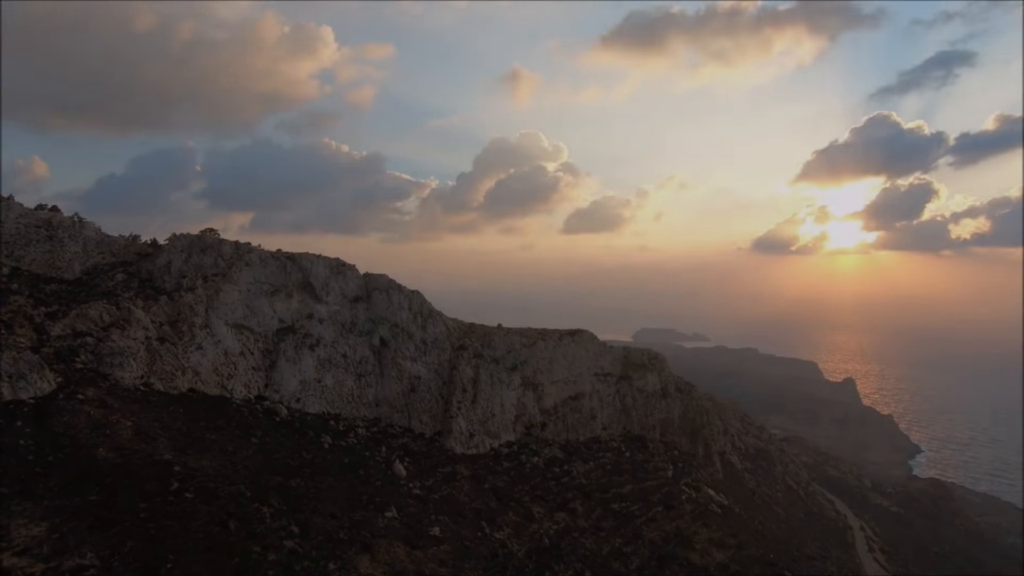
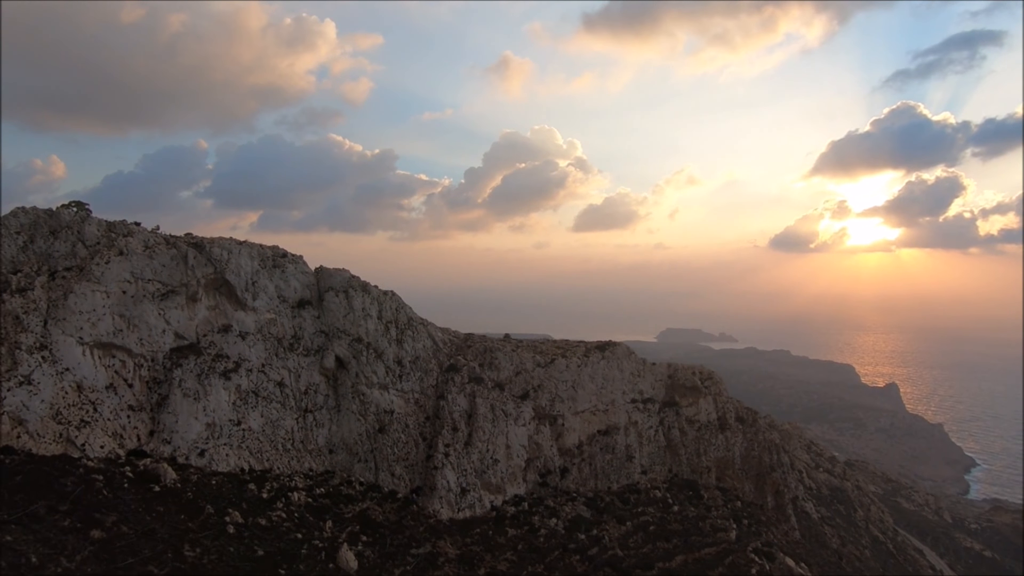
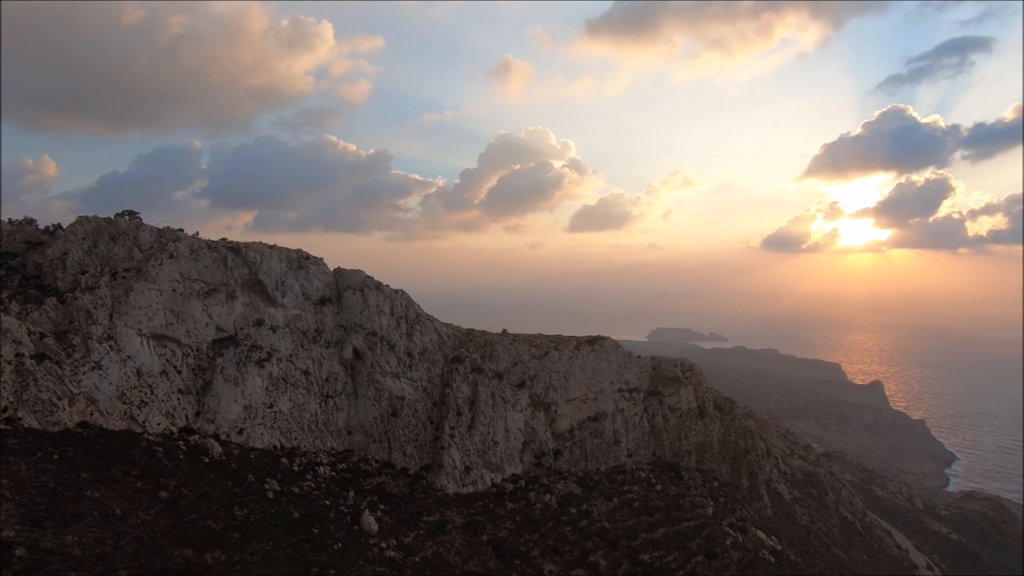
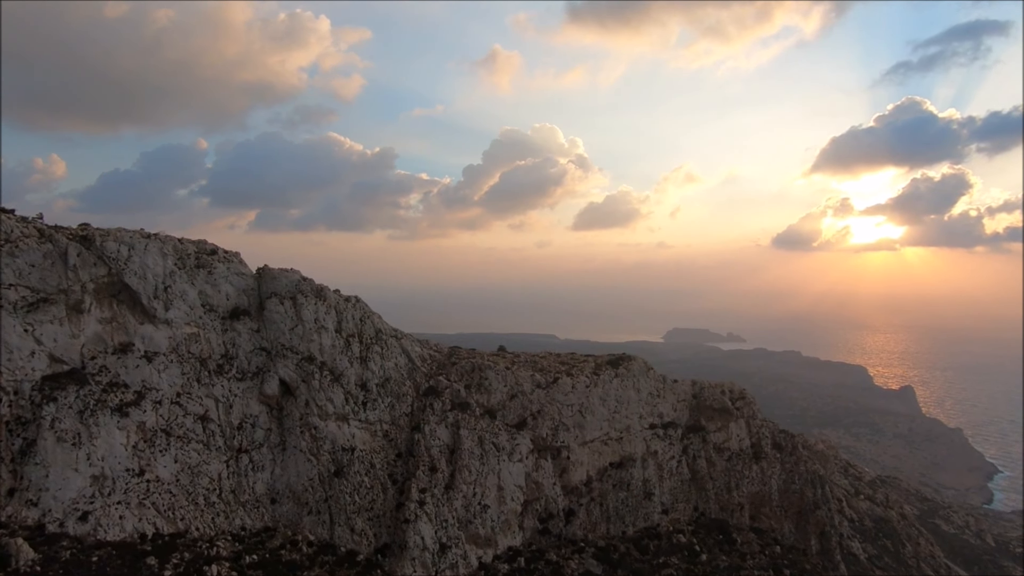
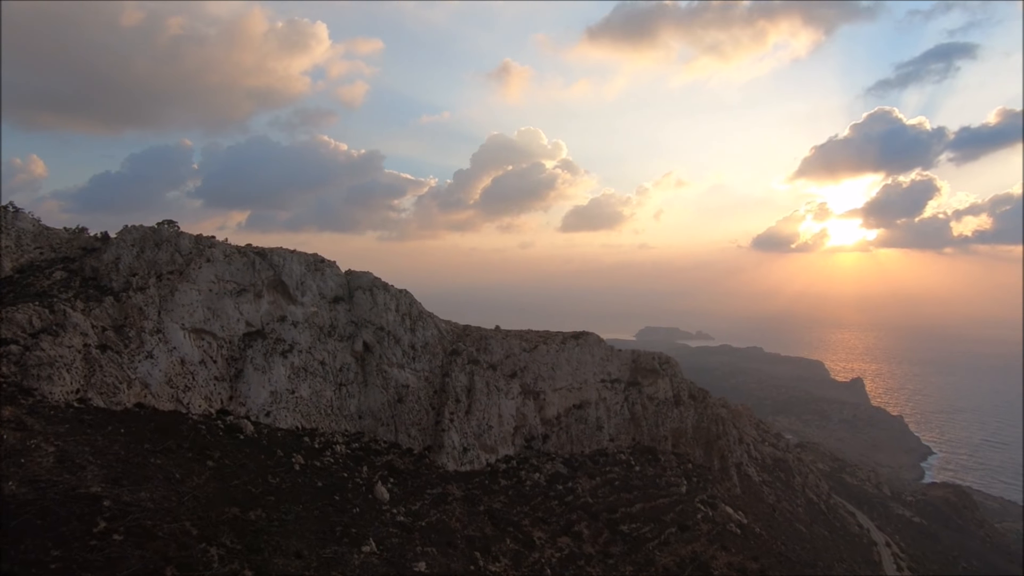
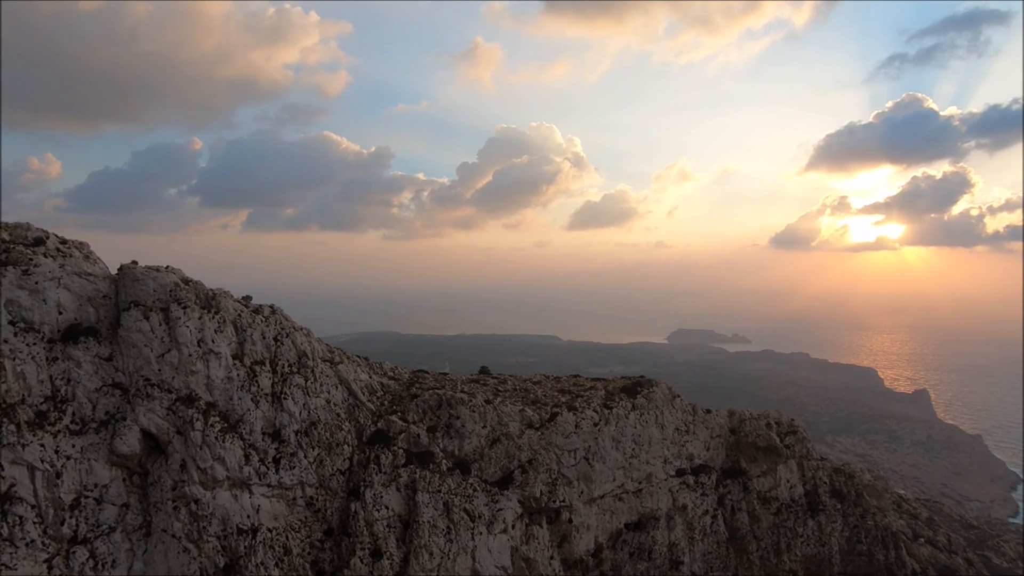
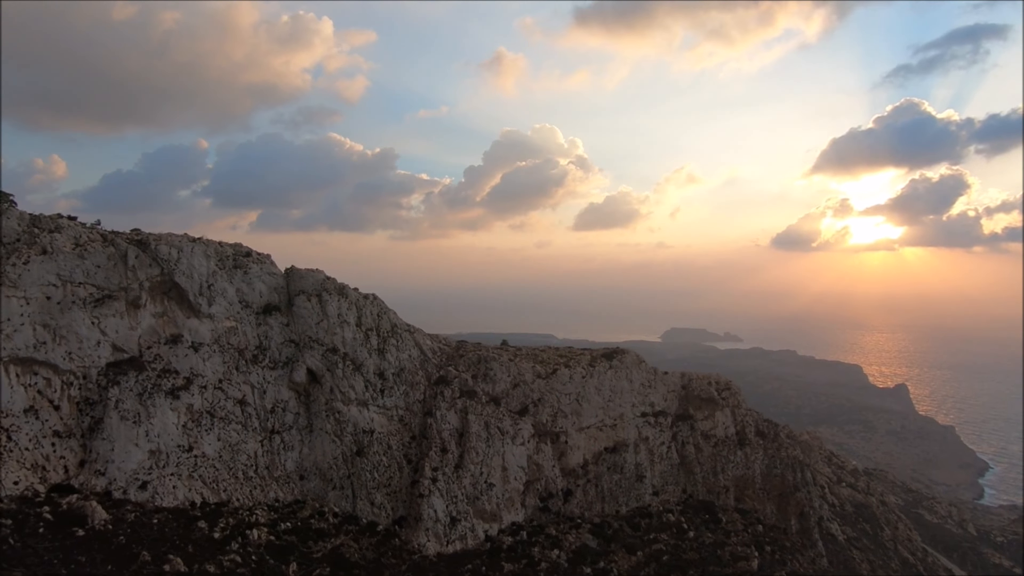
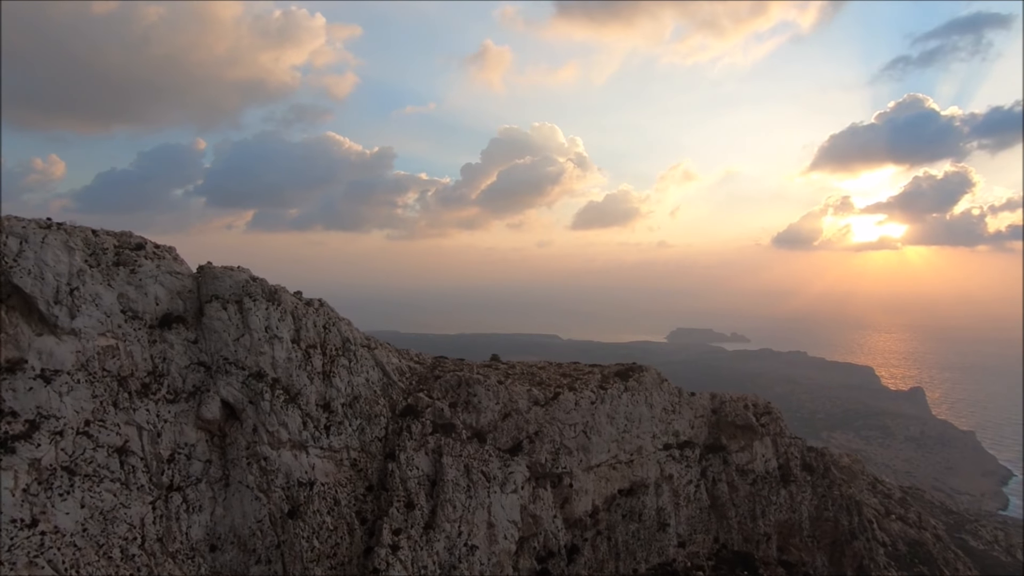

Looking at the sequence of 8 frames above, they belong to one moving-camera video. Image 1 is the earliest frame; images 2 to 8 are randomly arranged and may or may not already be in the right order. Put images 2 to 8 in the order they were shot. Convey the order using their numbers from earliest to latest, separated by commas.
5, 3, 2, 7, 4, 8, 6
